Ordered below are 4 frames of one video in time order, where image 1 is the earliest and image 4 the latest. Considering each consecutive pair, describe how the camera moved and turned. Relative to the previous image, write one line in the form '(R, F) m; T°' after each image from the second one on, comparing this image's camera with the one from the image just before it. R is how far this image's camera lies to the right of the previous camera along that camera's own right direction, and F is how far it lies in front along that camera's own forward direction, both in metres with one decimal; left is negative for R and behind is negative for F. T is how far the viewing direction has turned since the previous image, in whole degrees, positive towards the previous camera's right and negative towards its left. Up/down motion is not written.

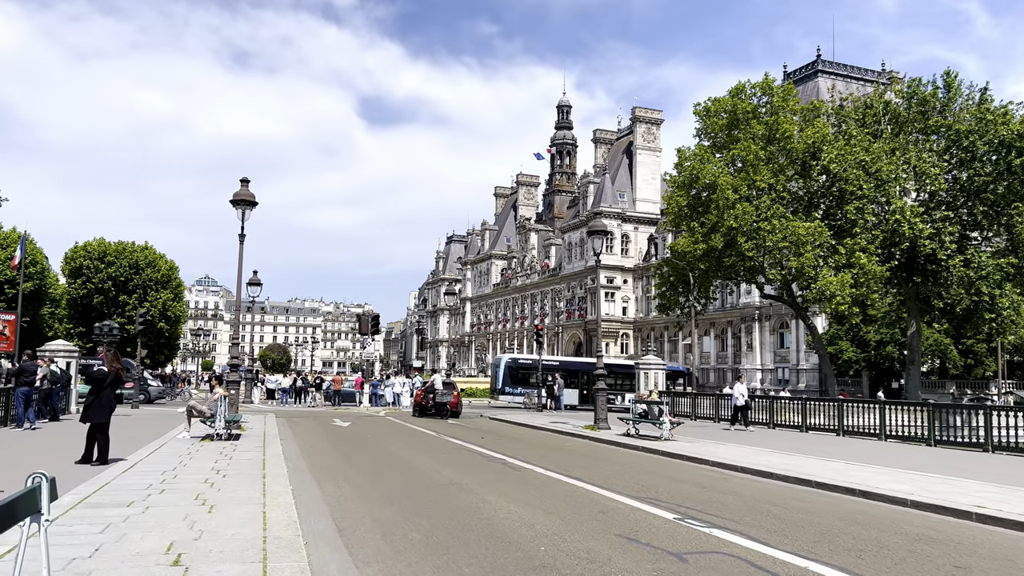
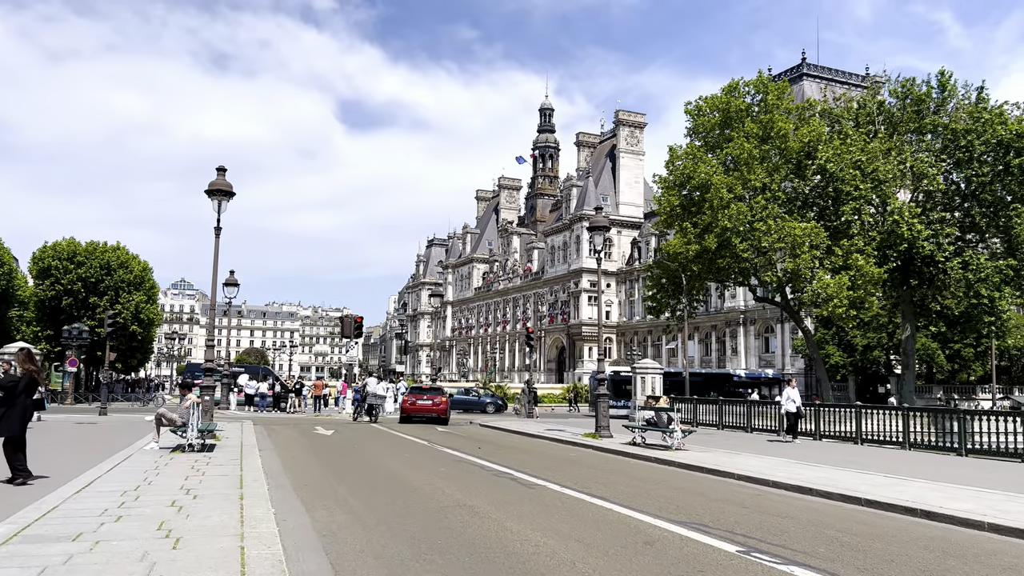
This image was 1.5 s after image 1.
(-0.4, +1.1) m; +2°
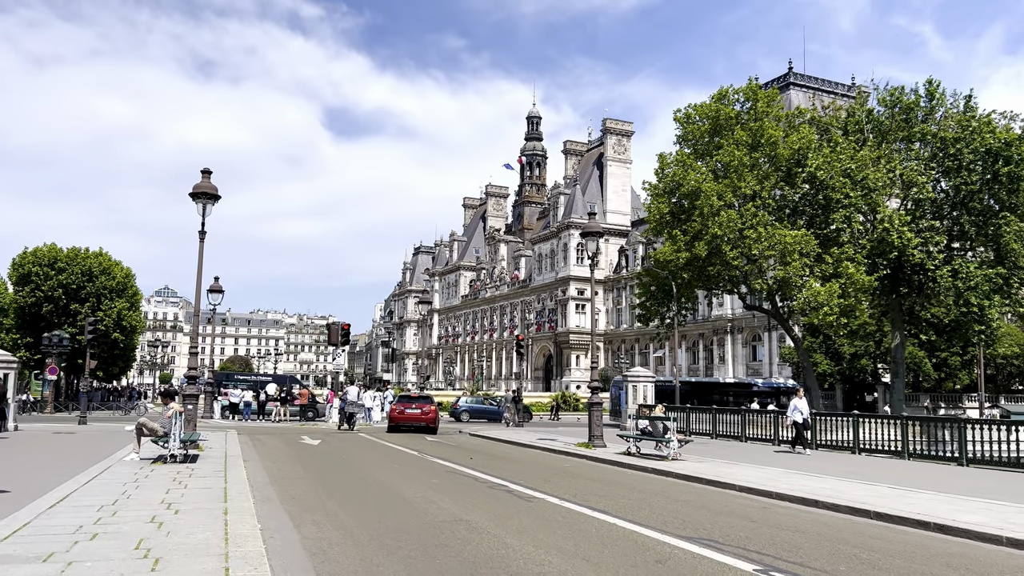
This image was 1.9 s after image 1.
(-0.1, +0.3) m; +1°
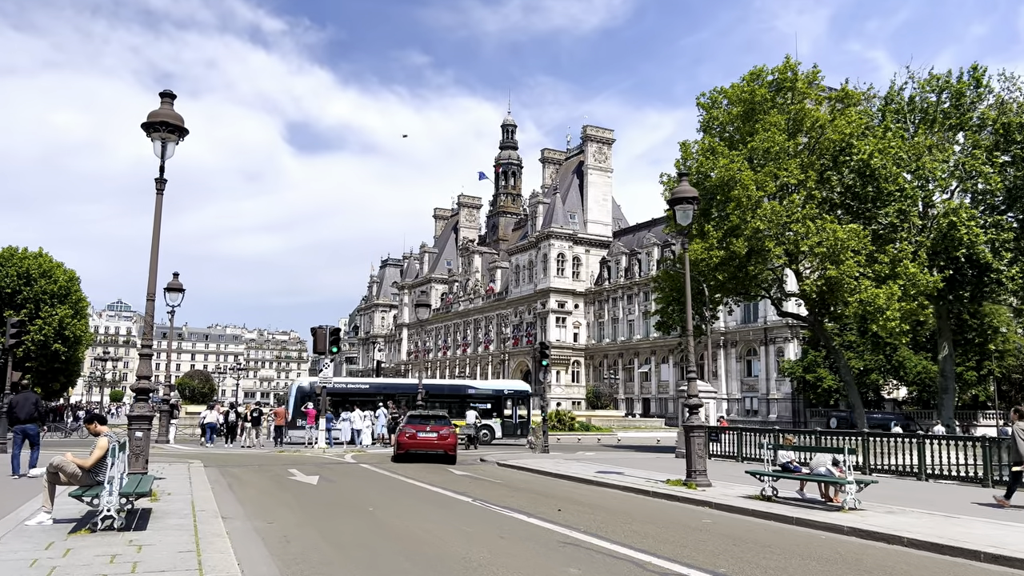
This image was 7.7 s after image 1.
(-1.8, +4.5) m; +3°
